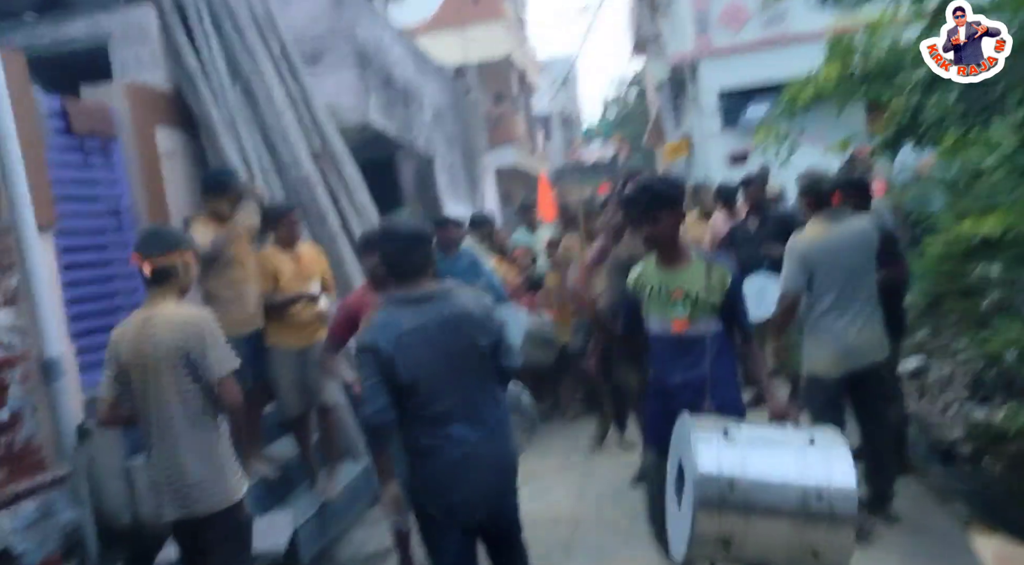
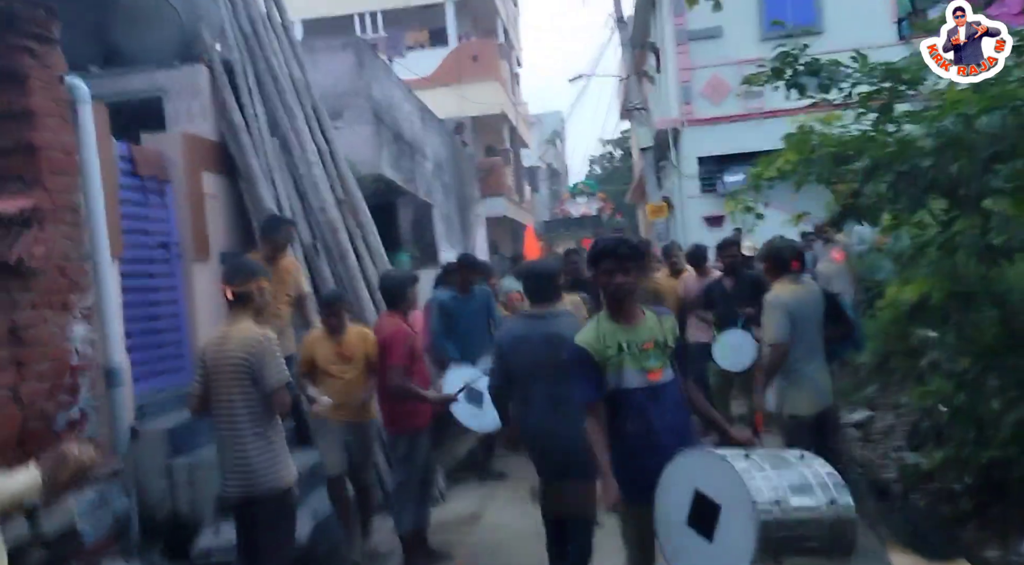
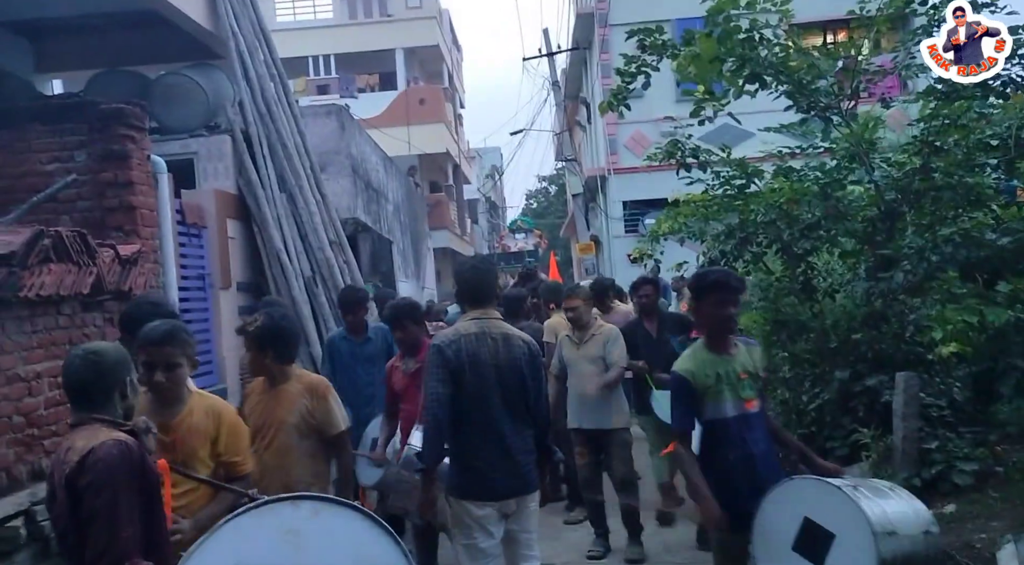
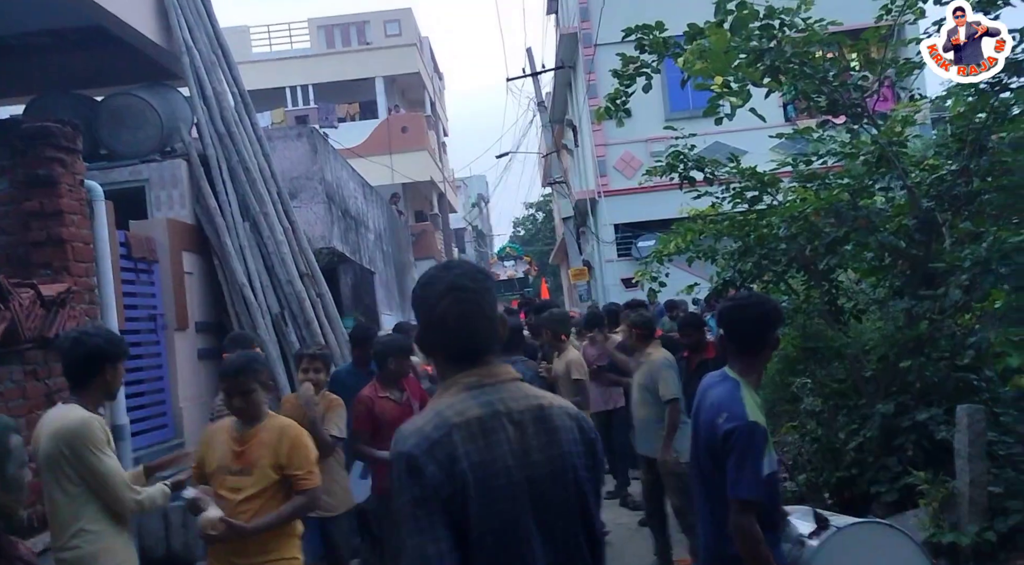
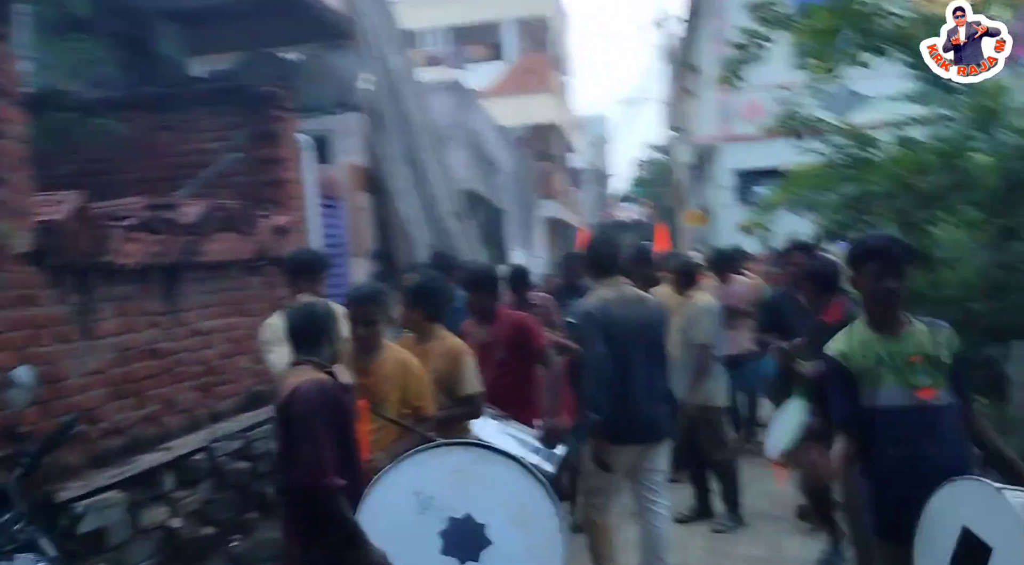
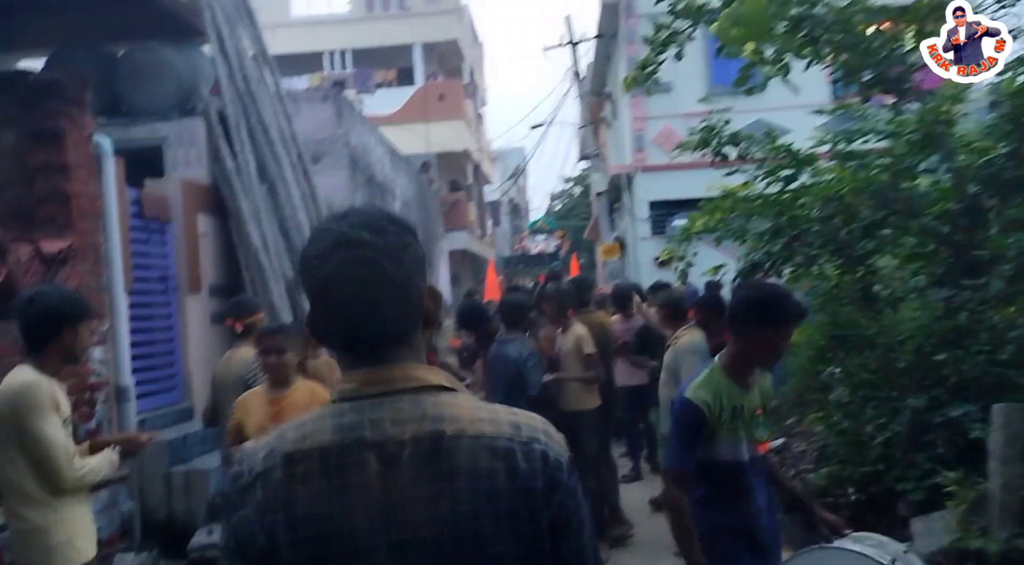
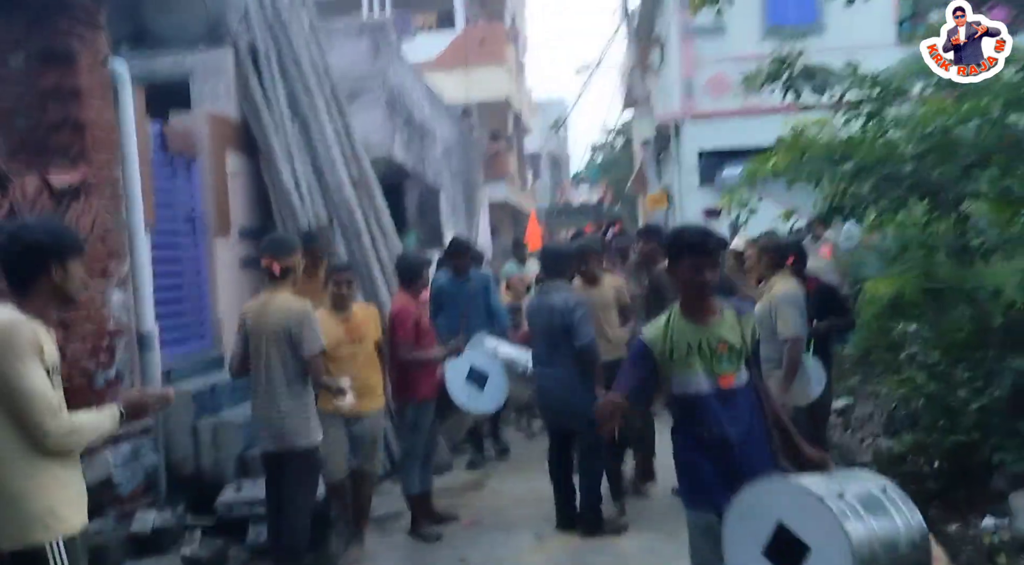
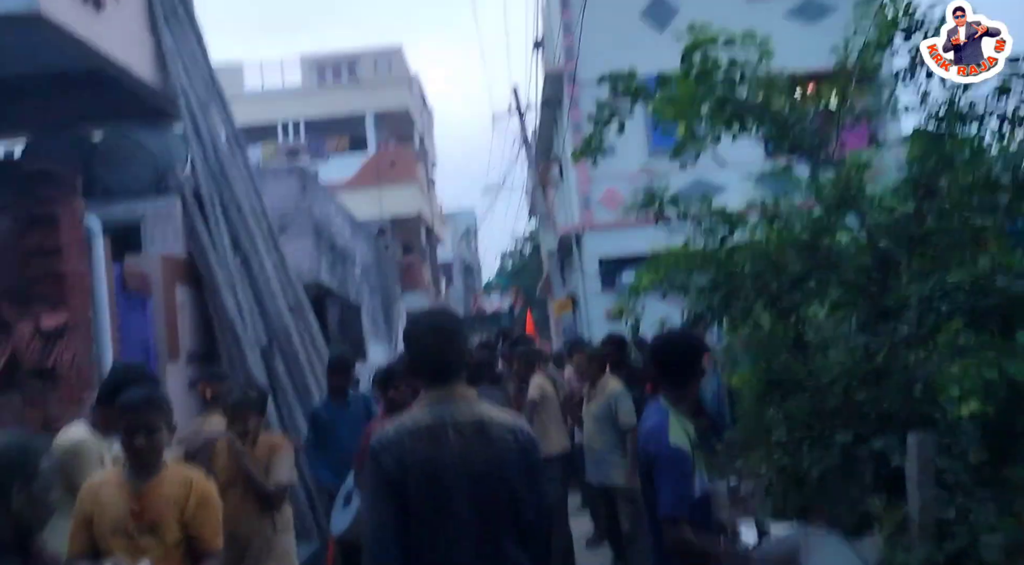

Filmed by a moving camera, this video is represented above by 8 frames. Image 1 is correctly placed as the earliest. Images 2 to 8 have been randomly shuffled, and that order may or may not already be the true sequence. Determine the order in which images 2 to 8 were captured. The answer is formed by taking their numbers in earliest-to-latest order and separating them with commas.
2, 7, 6, 4, 8, 3, 5
